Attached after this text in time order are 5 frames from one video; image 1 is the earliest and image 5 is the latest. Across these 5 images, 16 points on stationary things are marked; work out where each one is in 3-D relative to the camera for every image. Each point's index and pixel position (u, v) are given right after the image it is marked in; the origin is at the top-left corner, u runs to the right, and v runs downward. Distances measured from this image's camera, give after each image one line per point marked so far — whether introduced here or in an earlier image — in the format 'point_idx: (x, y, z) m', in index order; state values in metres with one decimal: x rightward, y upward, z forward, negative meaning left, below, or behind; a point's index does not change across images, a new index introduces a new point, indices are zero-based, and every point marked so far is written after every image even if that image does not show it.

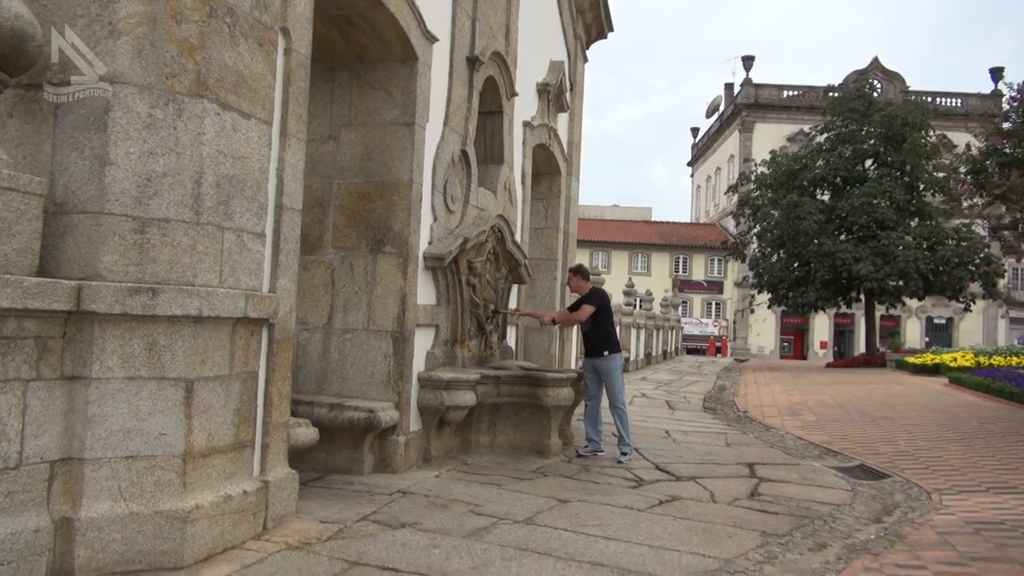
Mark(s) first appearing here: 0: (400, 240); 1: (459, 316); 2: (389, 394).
0: (-0.8, +0.4, +5.9) m
1: (-0.5, -0.2, +6.8) m
2: (-0.9, -0.8, +5.9) m
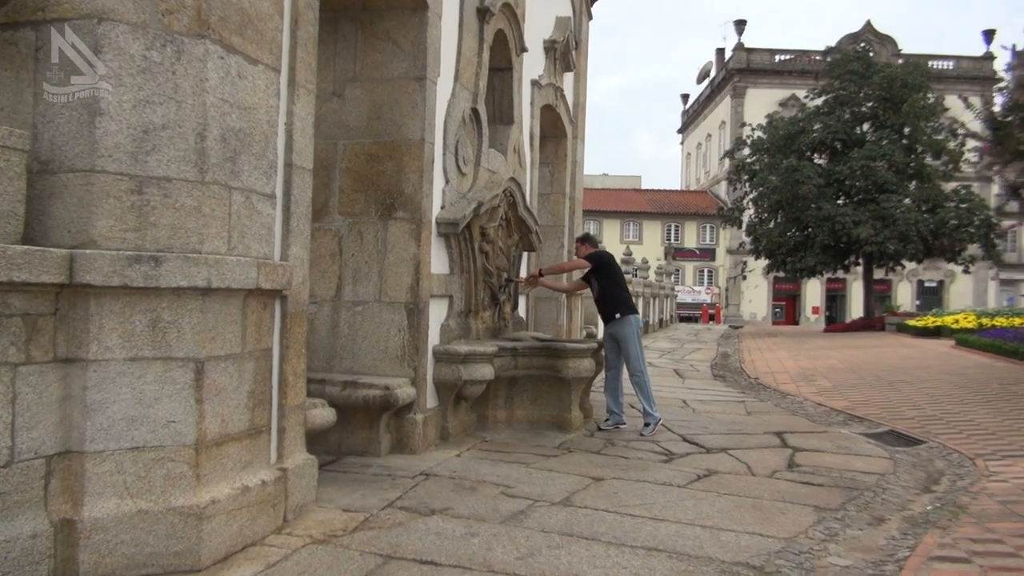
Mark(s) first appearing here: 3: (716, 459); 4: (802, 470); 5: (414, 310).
0: (-0.7, +0.6, +5.5) m
1: (-0.3, 0.0, +6.4) m
2: (-0.8, -0.6, +5.5) m
3: (+1.5, -1.2, +5.6) m
4: (+2.0, -1.3, +5.4) m
5: (-0.7, -0.2, +5.5) m
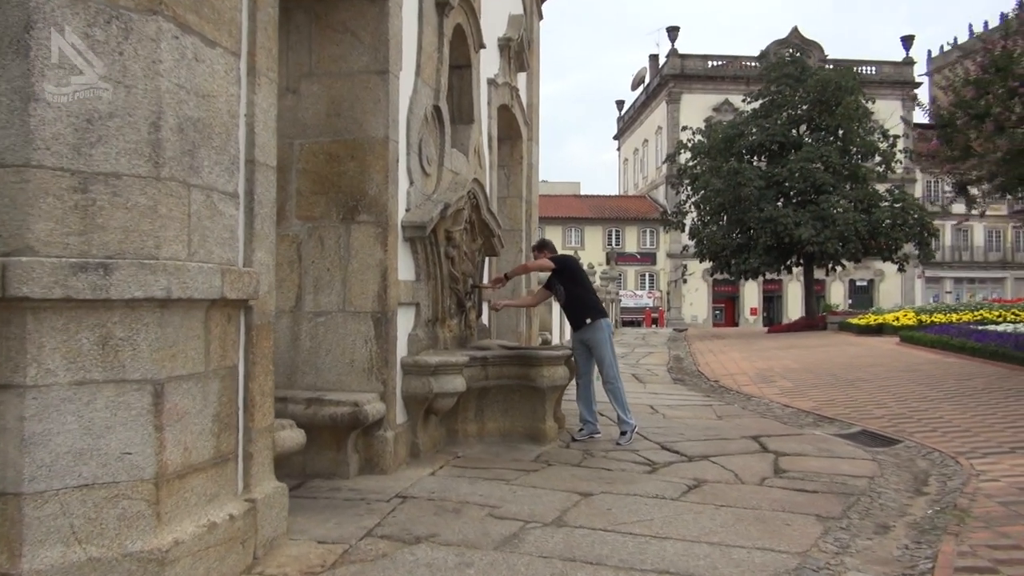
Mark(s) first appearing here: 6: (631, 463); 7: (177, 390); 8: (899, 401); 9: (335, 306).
0: (-0.9, +0.5, +5.1) m
1: (-0.6, 0.0, +6.0) m
2: (-0.9, -0.6, +5.1) m
3: (+1.3, -1.2, +5.4) m
4: (+1.9, -1.3, +5.2) m
5: (-0.9, -0.2, +5.1) m
6: (+0.8, -1.2, +5.6) m
7: (-1.2, -0.4, +2.8) m
8: (+4.1, -1.2, +8.3) m
9: (-1.2, -0.1, +5.2) m
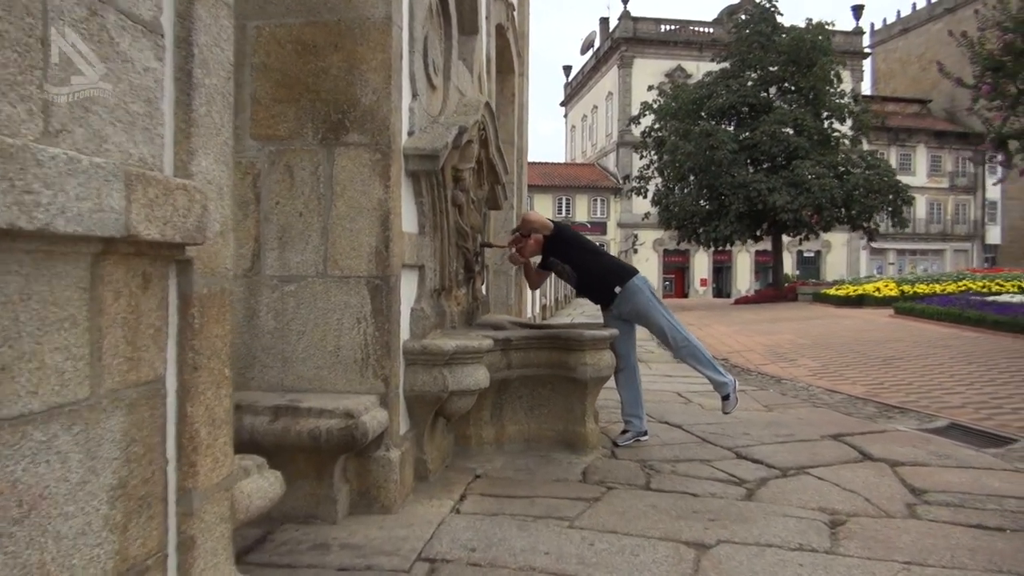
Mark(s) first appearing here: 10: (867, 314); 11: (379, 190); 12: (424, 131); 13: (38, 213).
0: (-0.6, +0.7, +3.5) m
1: (-0.4, +0.2, +4.4) m
2: (-0.6, -0.4, +3.5) m
3: (+1.5, -1.0, +4.0) m
4: (+2.1, -1.0, +3.8) m
5: (-0.6, 0.0, +3.5) m
6: (+1.1, -1.0, +4.1) m
7: (-0.8, -0.2, +1.2) m
8: (+4.1, -0.9, +7.1) m
9: (-0.9, +0.1, +3.5) m
10: (+6.8, -0.5, +15.1) m
11: (-0.6, +0.4, +3.5) m
12: (-0.4, +0.8, +4.0) m
13: (-0.7, +0.1, +1.2) m
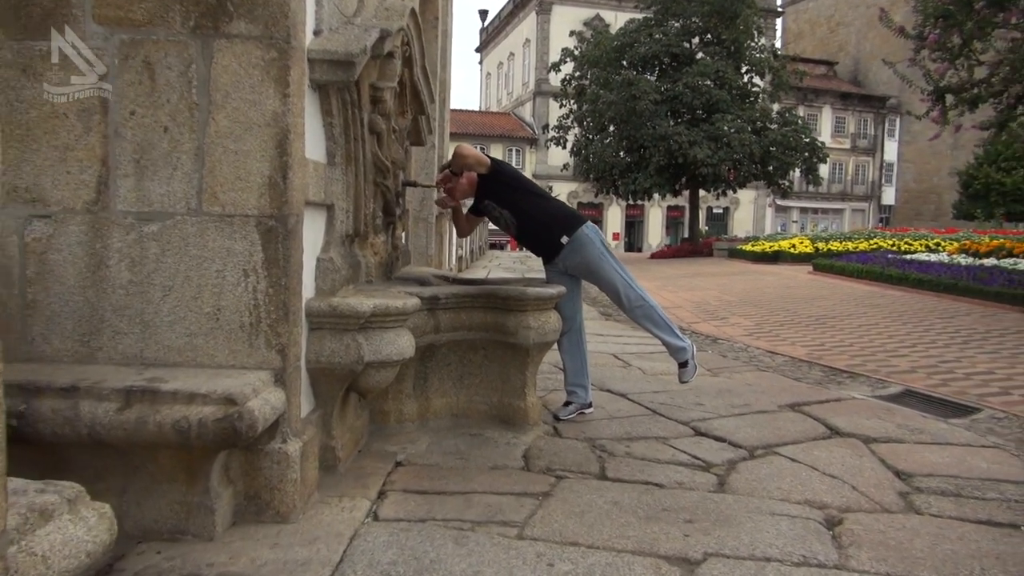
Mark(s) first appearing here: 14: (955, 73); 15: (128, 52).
0: (-0.8, +0.9, +2.6) m
1: (-0.7, +0.5, +3.6) m
2: (-0.9, -0.2, +2.7) m
3: (+1.2, -0.8, +3.5) m
4: (+1.8, -0.9, +3.4) m
5: (-0.8, +0.2, +2.6) m
6: (+0.8, -0.8, +3.5) m
7: (-0.7, -0.2, +0.4) m
8: (+3.4, -0.5, +6.8) m
9: (-1.1, +0.3, +2.6) m
10: (+5.2, +0.3, +15.1) m
11: (-0.8, +0.6, +2.6) m
12: (-0.7, +1.0, +3.1) m
13: (-0.7, +0.2, +0.3) m
14: (+5.3, +2.5, +9.3) m
15: (-1.3, +0.8, +2.6) m
